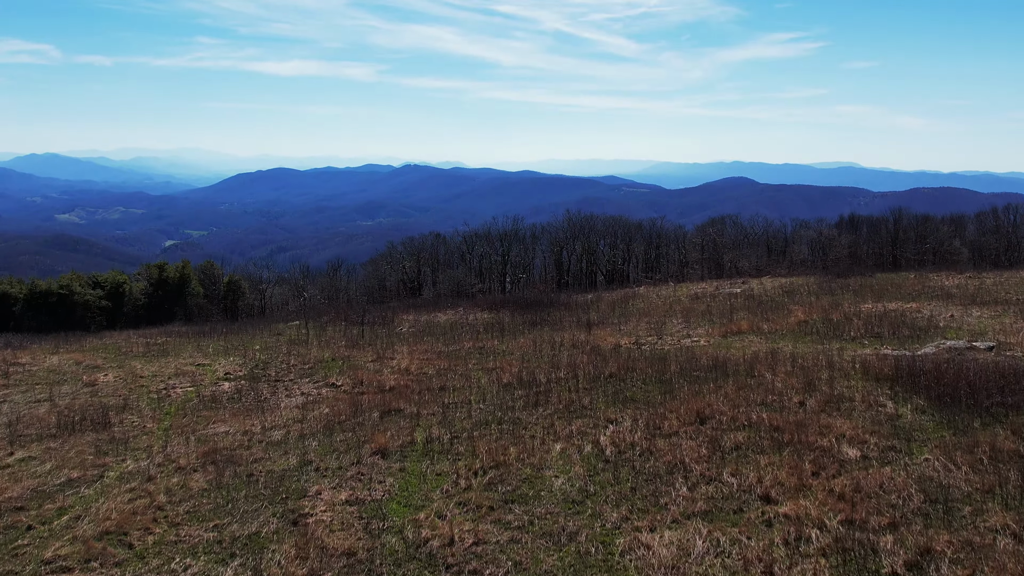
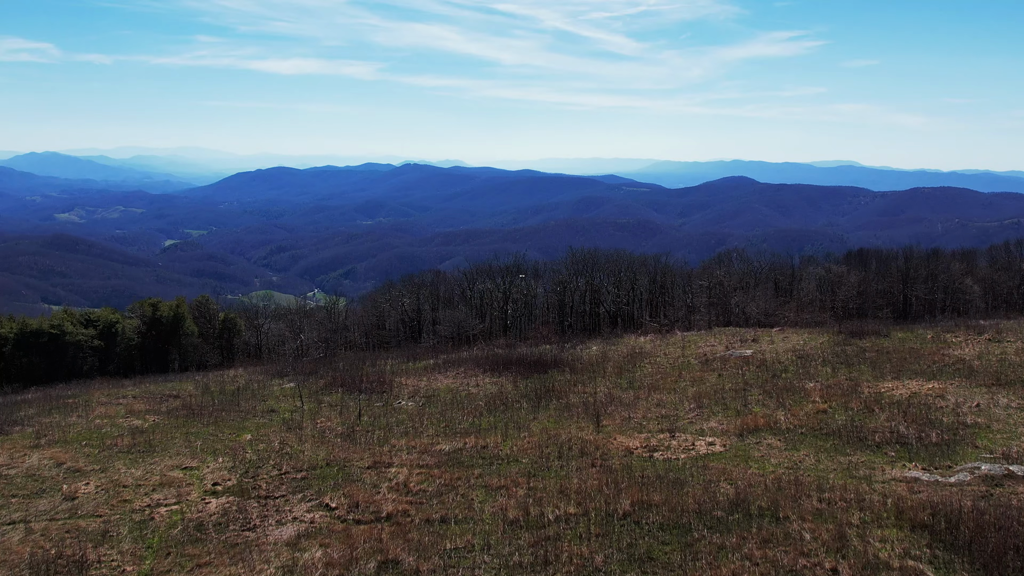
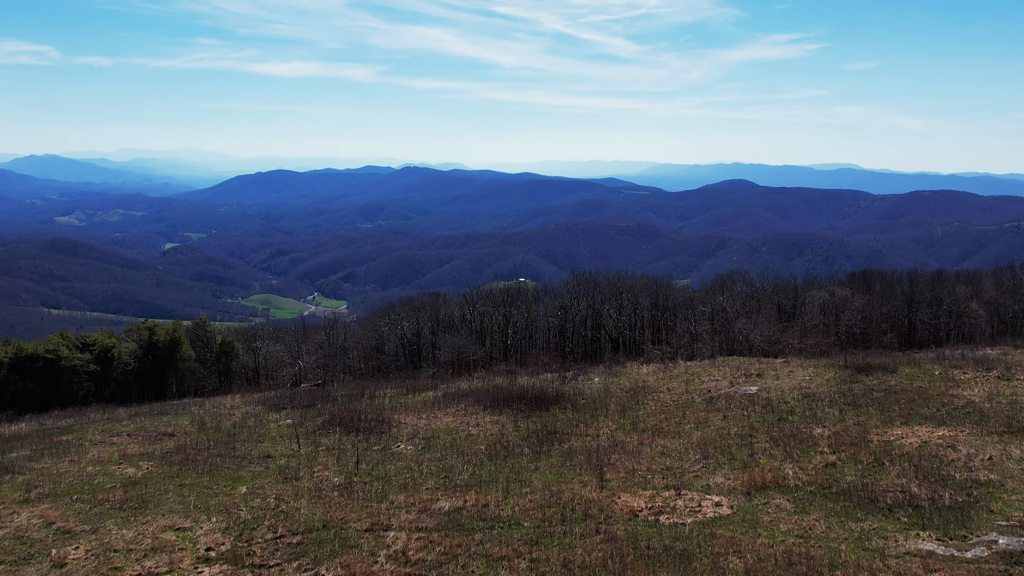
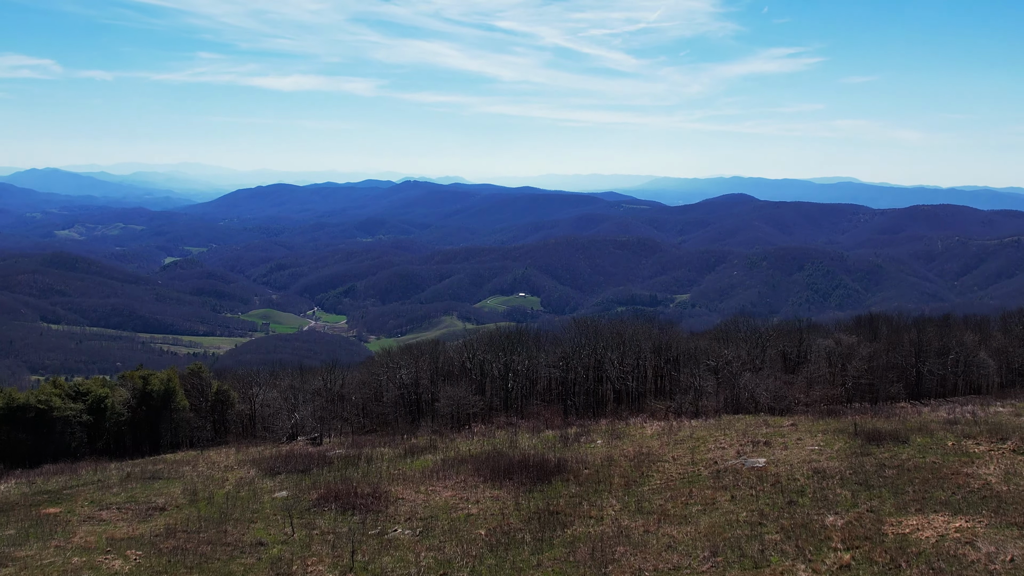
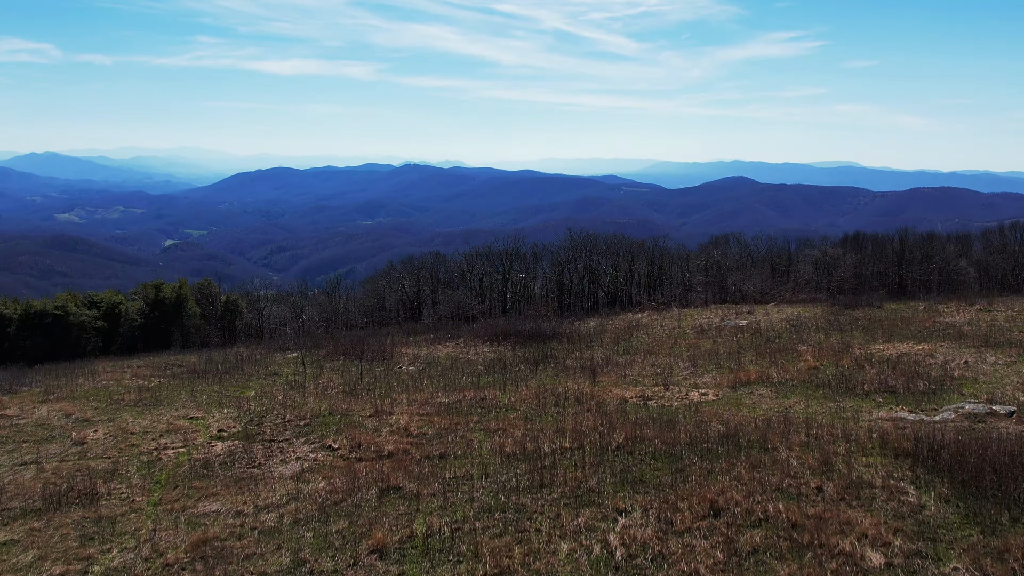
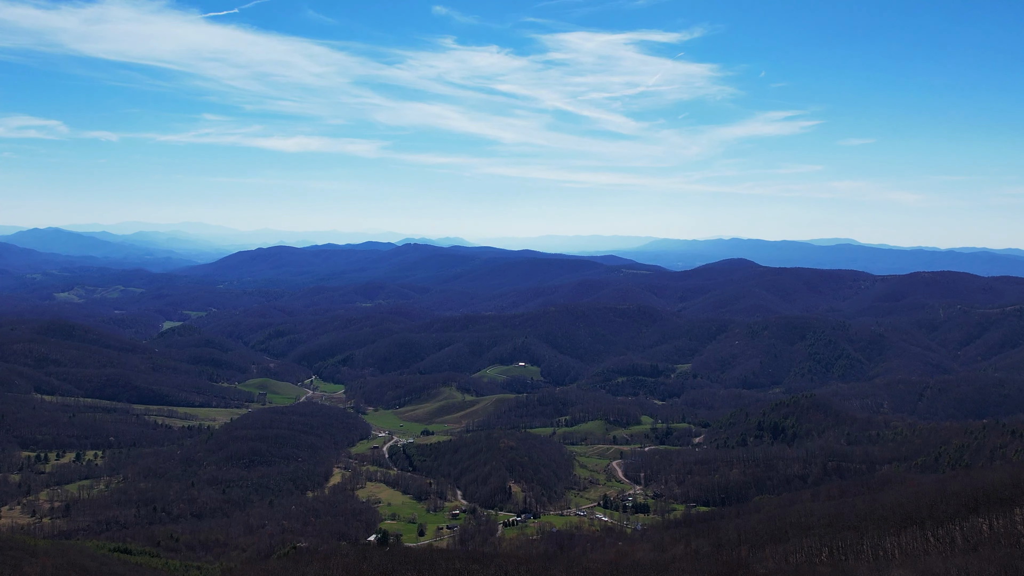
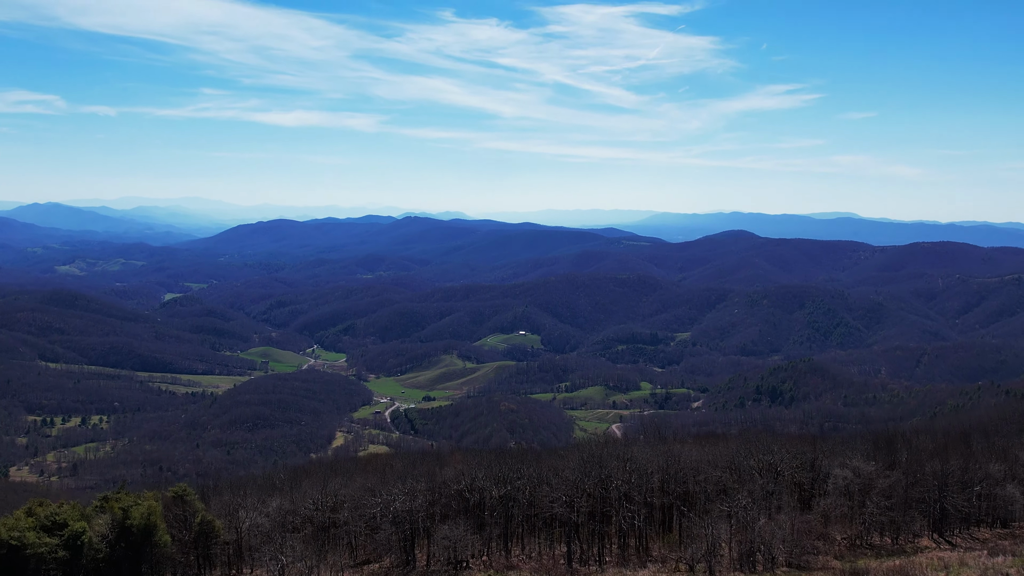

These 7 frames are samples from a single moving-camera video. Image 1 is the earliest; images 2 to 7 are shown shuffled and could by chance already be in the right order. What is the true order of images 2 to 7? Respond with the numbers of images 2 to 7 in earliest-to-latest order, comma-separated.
5, 2, 3, 4, 7, 6
